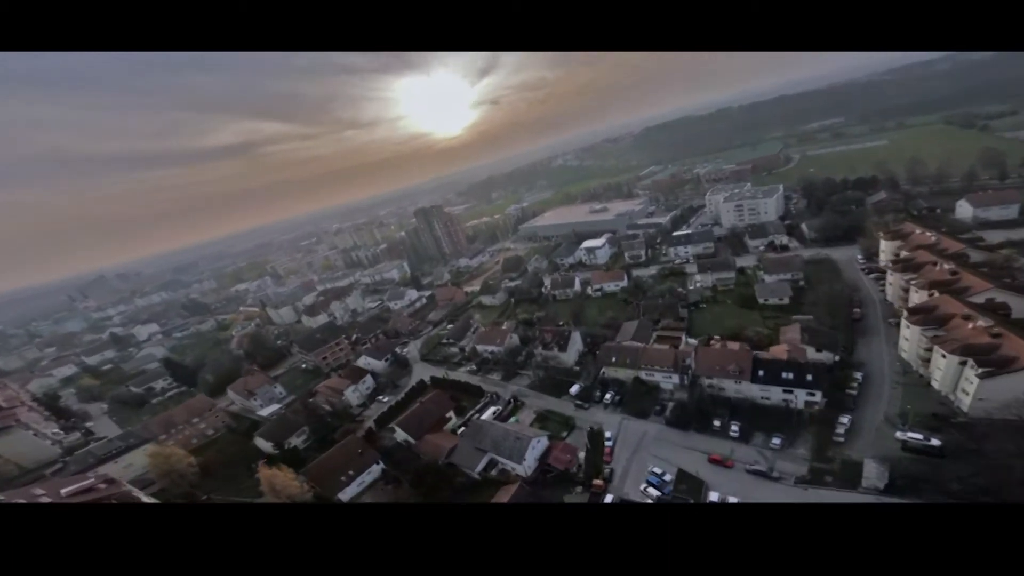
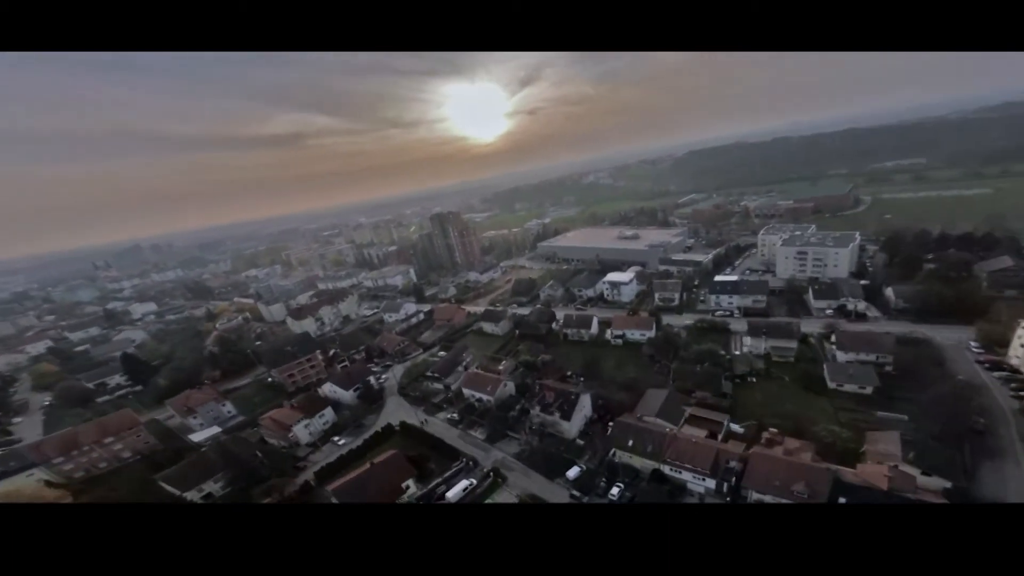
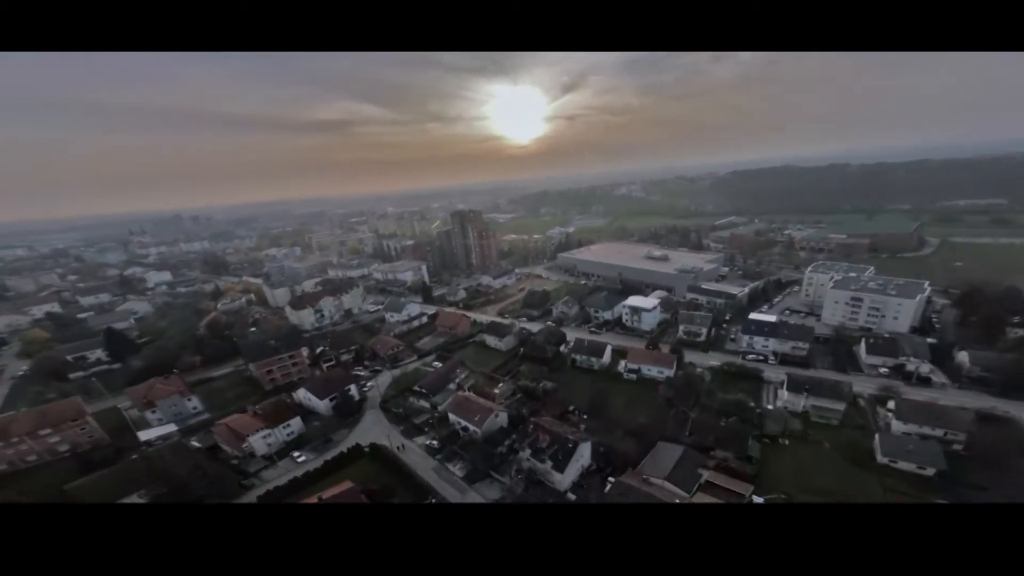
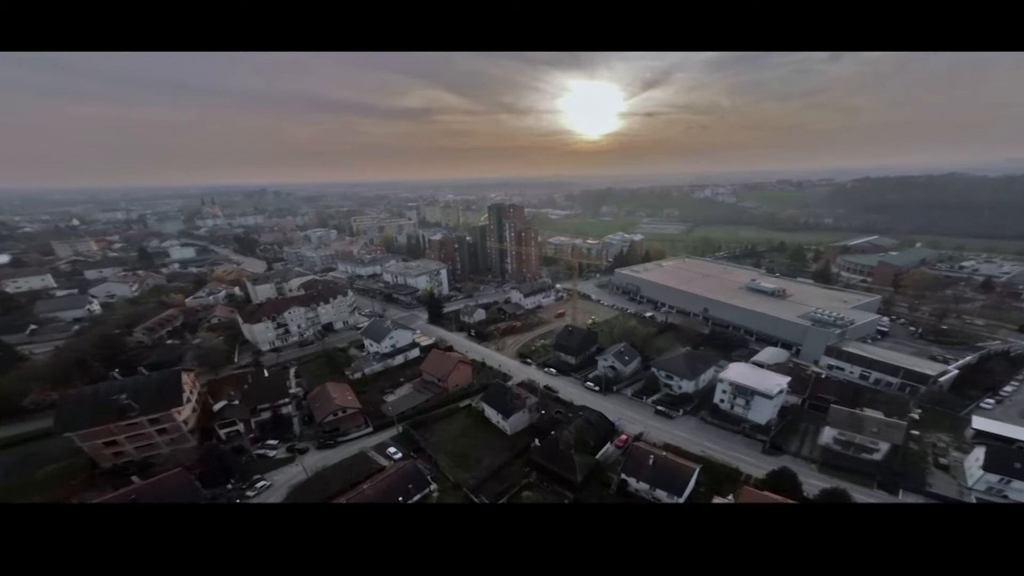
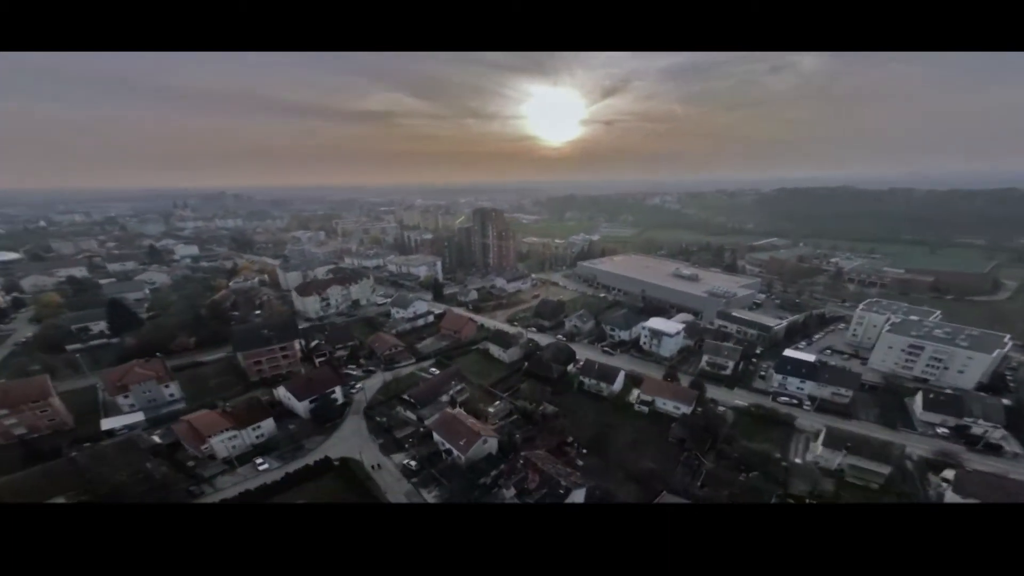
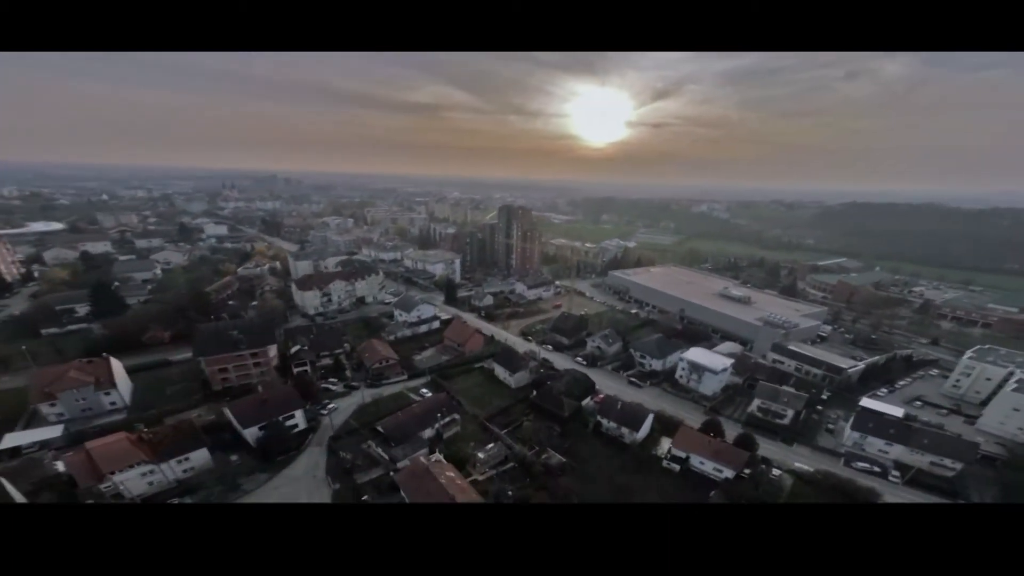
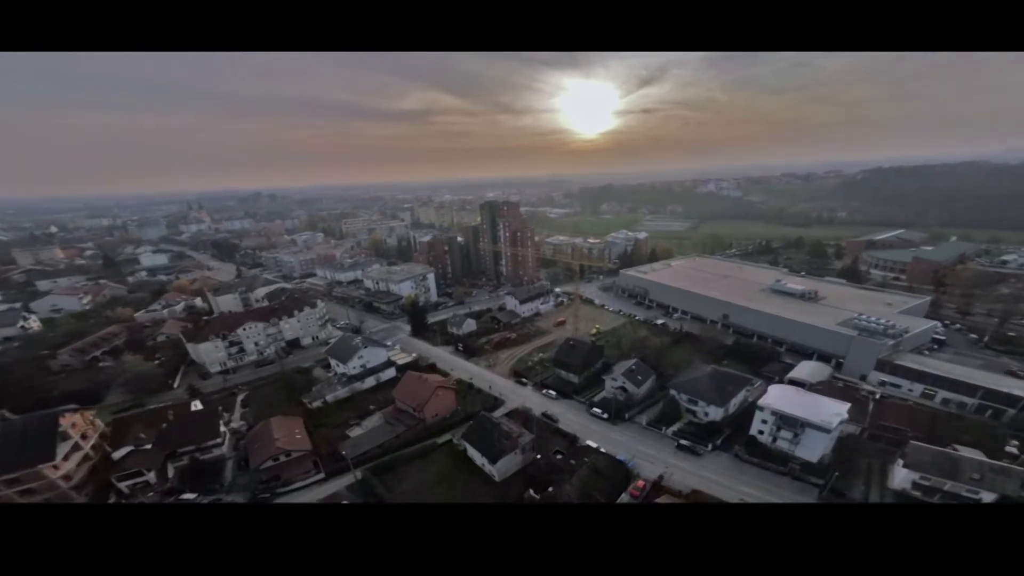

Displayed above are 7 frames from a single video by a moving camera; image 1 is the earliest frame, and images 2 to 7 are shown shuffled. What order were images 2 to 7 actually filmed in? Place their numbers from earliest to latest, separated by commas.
2, 3, 5, 6, 4, 7
